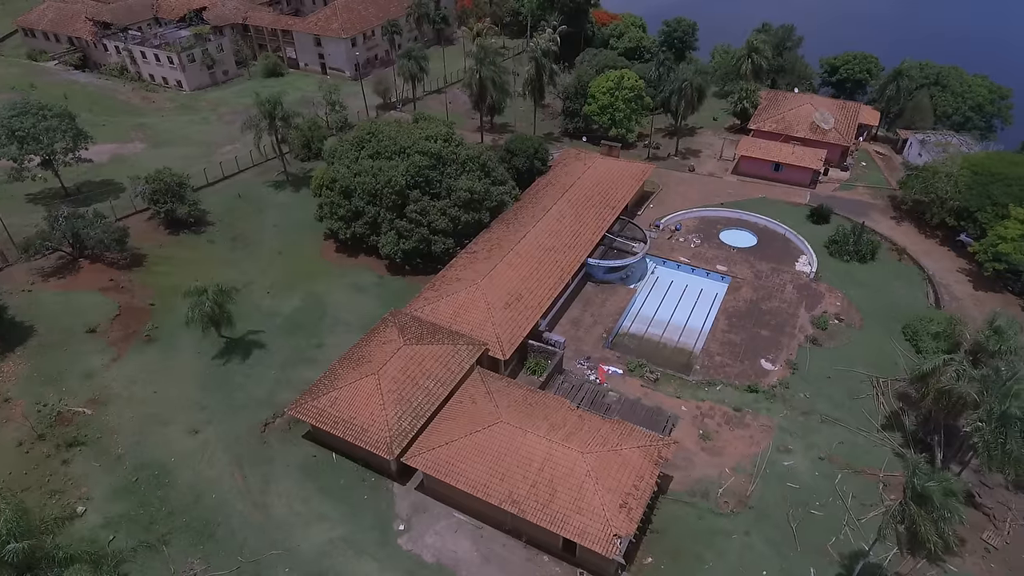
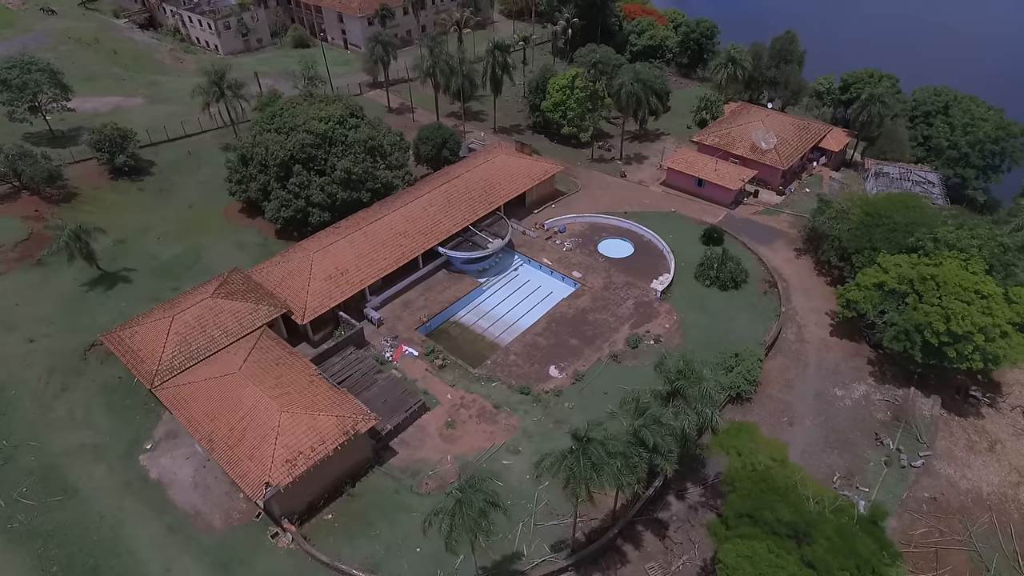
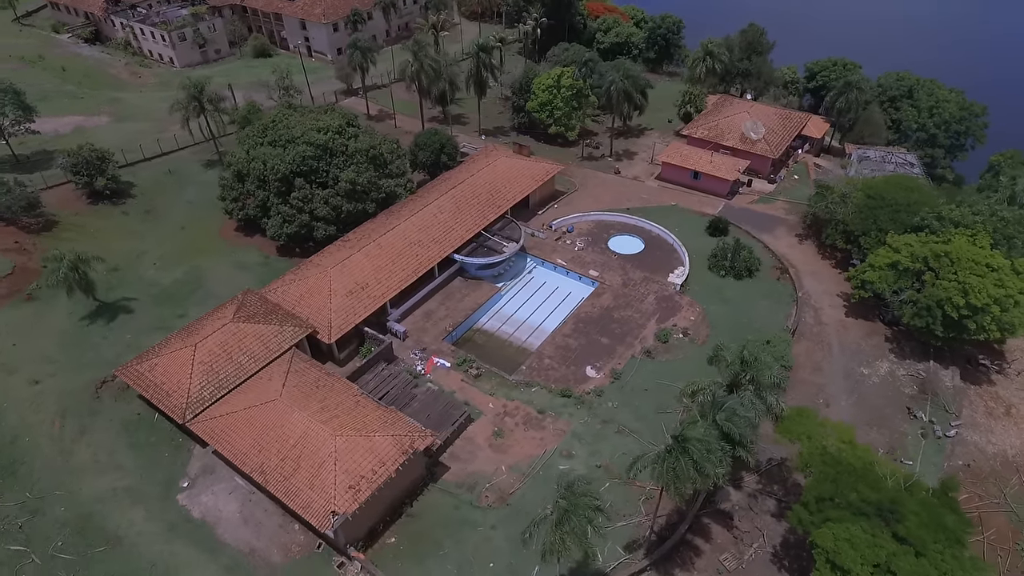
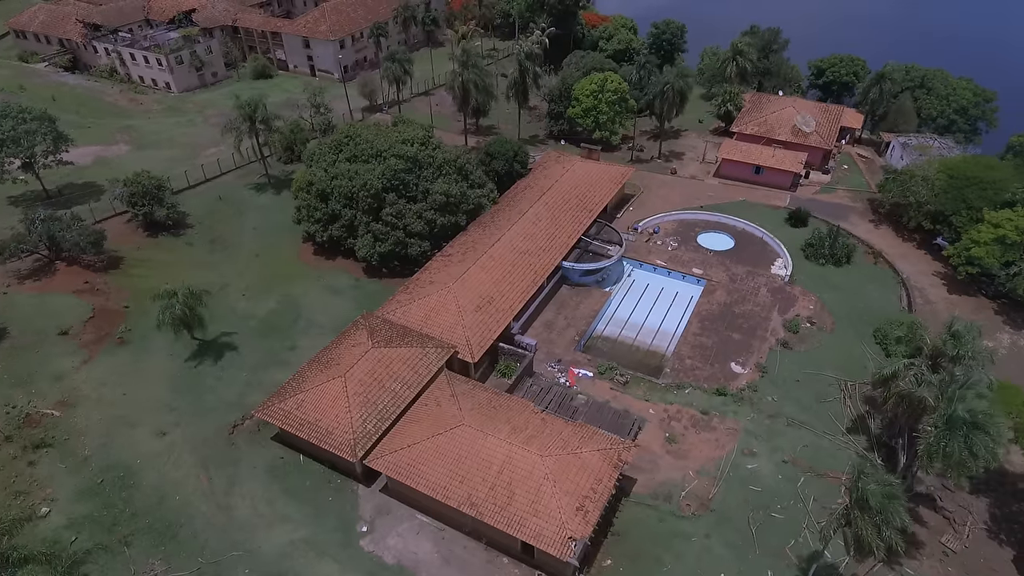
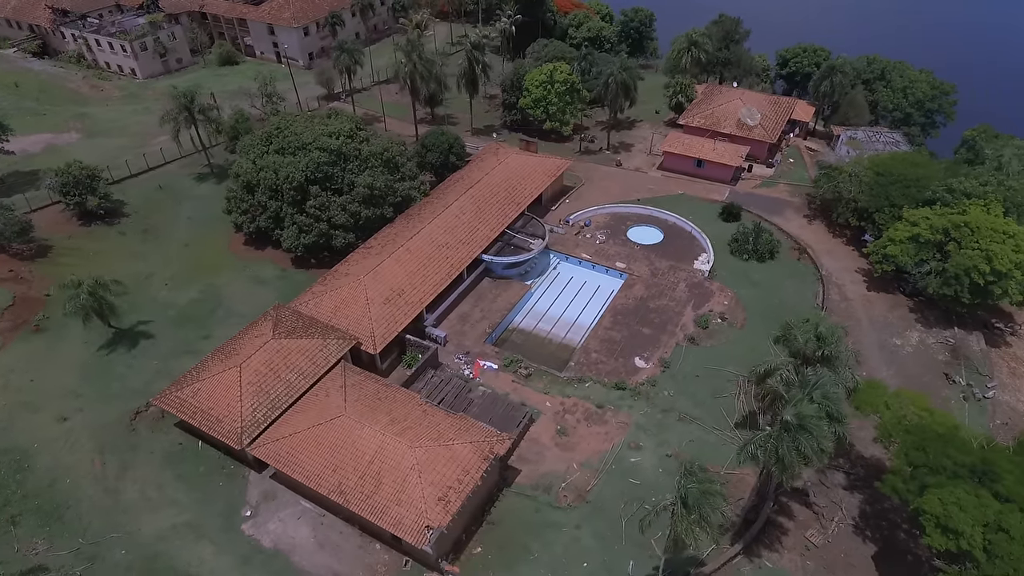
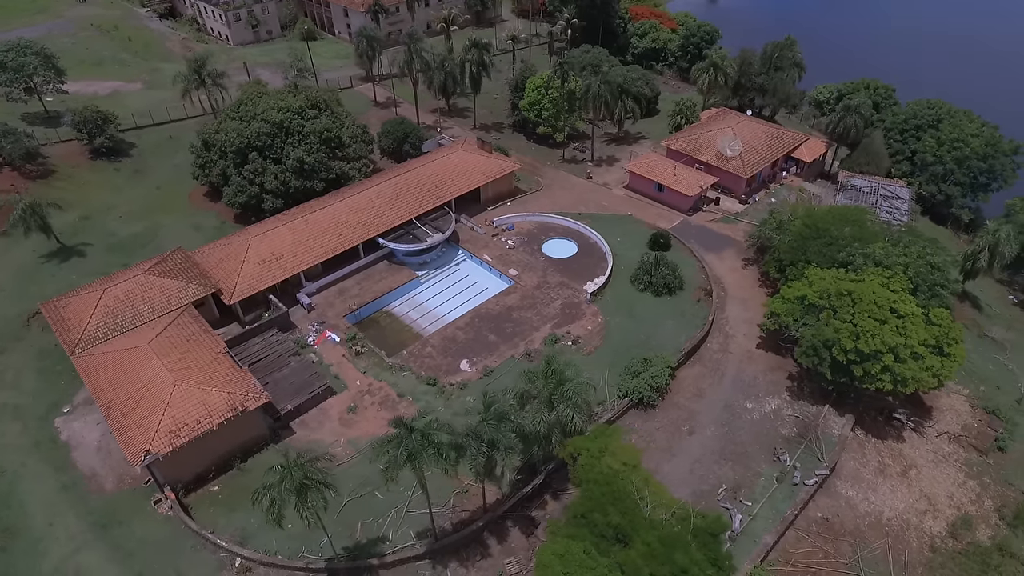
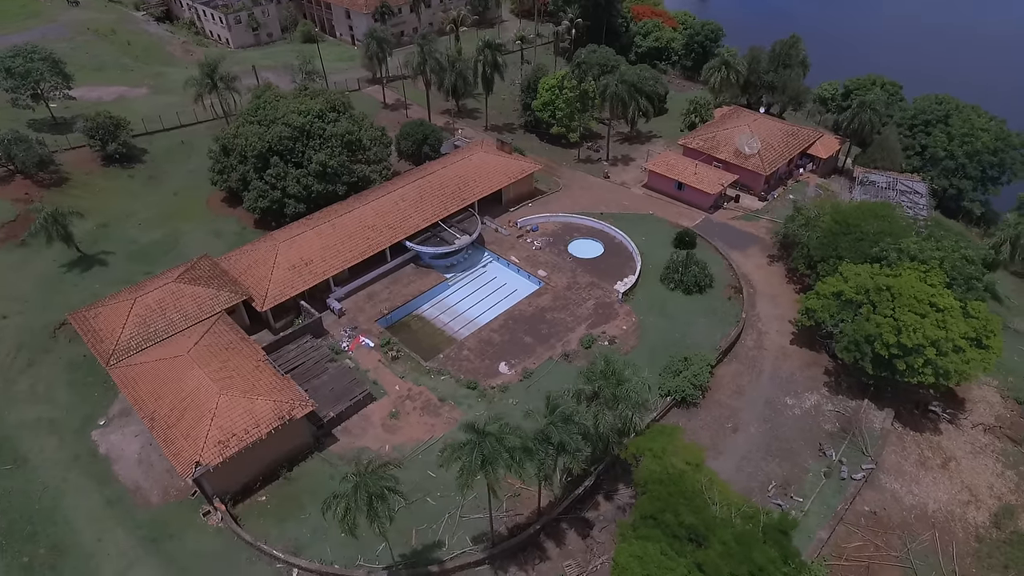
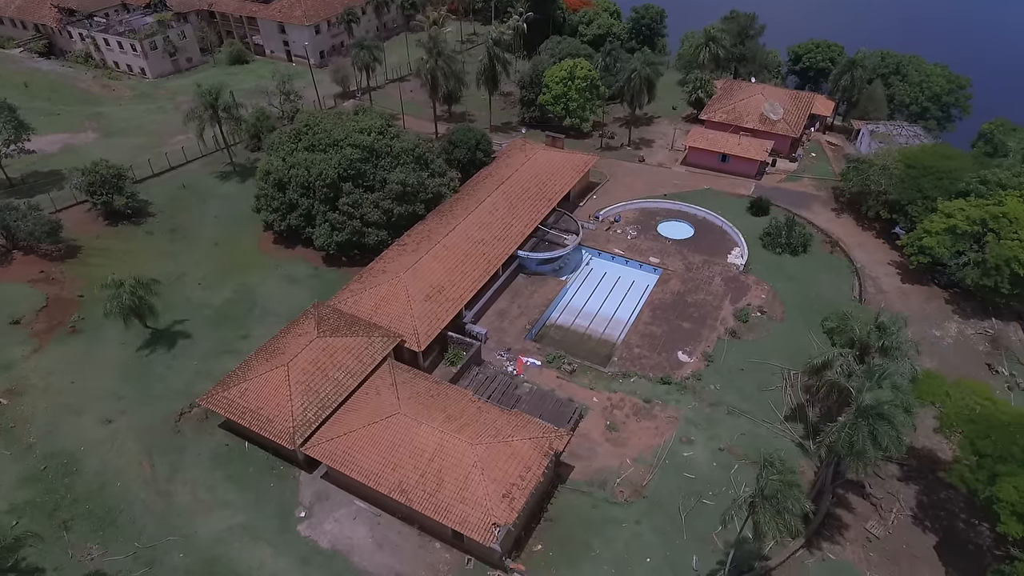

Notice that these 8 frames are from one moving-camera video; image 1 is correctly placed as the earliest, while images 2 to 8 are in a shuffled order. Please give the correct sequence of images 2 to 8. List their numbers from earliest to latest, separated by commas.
4, 8, 5, 3, 2, 7, 6
